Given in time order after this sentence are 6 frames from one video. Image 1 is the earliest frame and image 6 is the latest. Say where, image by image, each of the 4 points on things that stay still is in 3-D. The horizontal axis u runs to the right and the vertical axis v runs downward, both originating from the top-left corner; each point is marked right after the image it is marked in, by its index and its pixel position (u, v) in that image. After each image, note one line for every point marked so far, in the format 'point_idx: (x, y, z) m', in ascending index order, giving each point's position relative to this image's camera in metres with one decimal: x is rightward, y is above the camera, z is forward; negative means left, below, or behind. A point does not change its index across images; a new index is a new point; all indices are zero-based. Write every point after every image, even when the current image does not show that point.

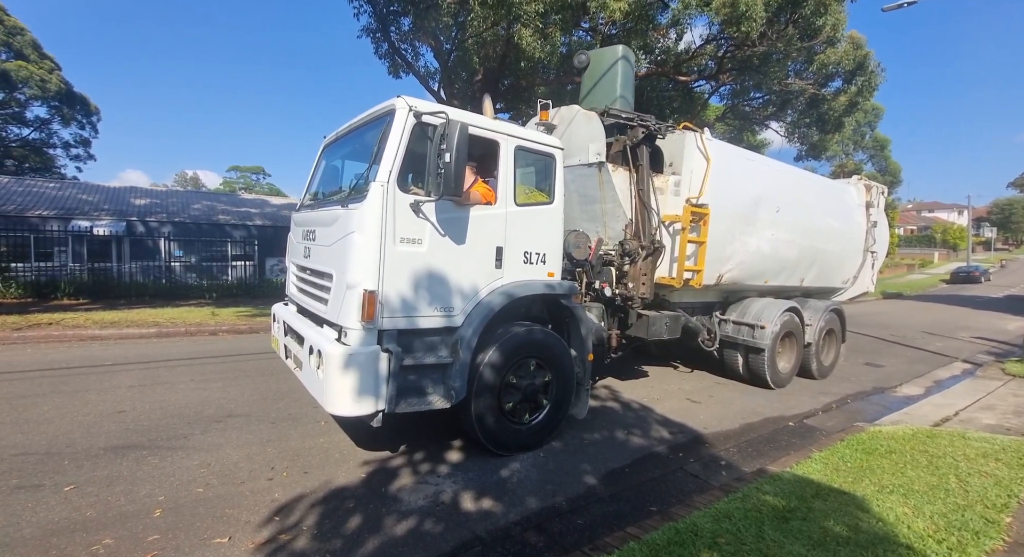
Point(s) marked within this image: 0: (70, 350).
0: (-6.3, -1.1, +6.7) m
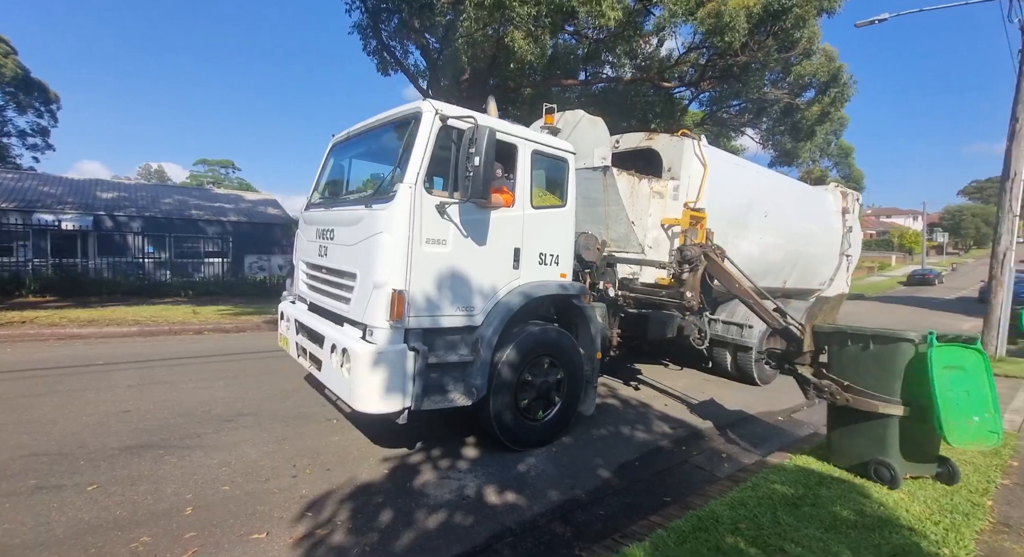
0: (-6.4, -1.0, +6.5) m
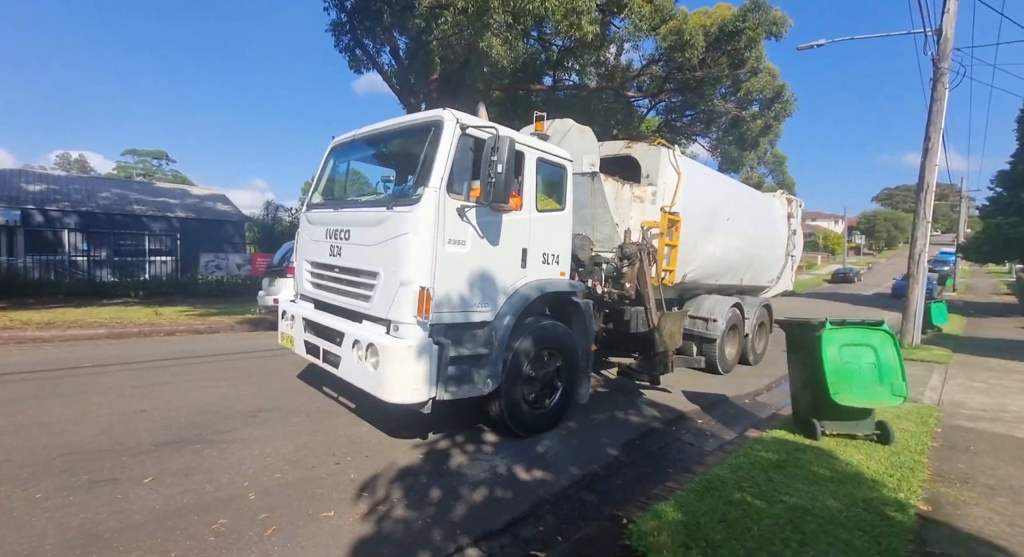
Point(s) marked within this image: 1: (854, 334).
0: (-6.5, -1.0, +6.2) m
1: (+2.9, -0.5, +3.9) m
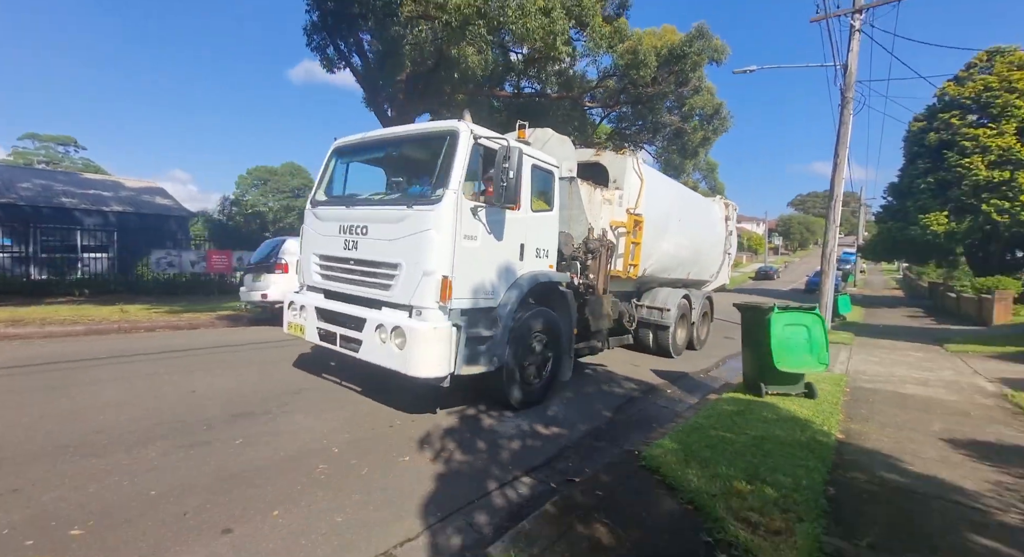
0: (-6.6, -0.9, +6.1) m
1: (+3.0, -0.4, +5.1) m
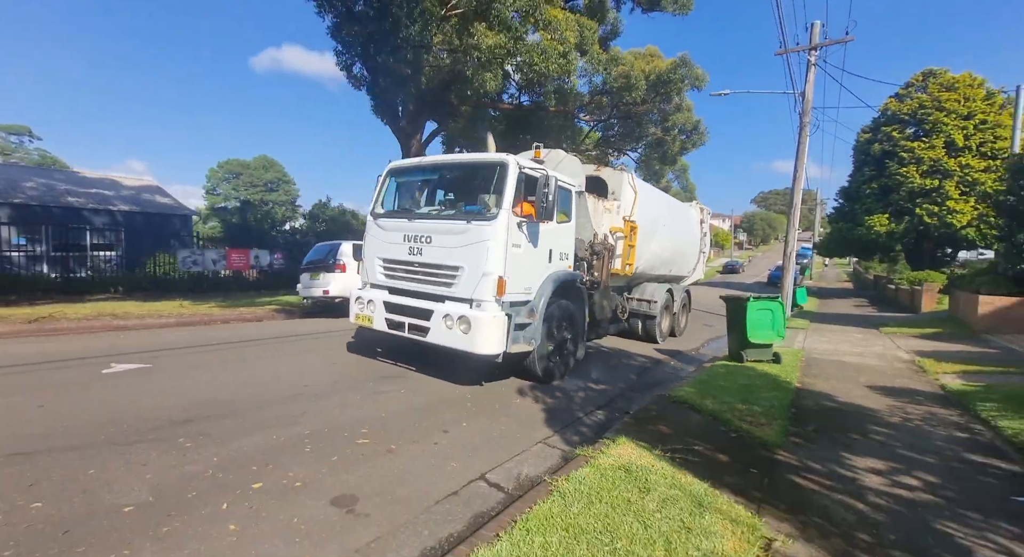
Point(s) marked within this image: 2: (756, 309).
0: (-5.9, -0.9, +7.4) m
1: (+3.7, -0.3, +6.9) m
2: (+3.5, -0.4, +6.8) m
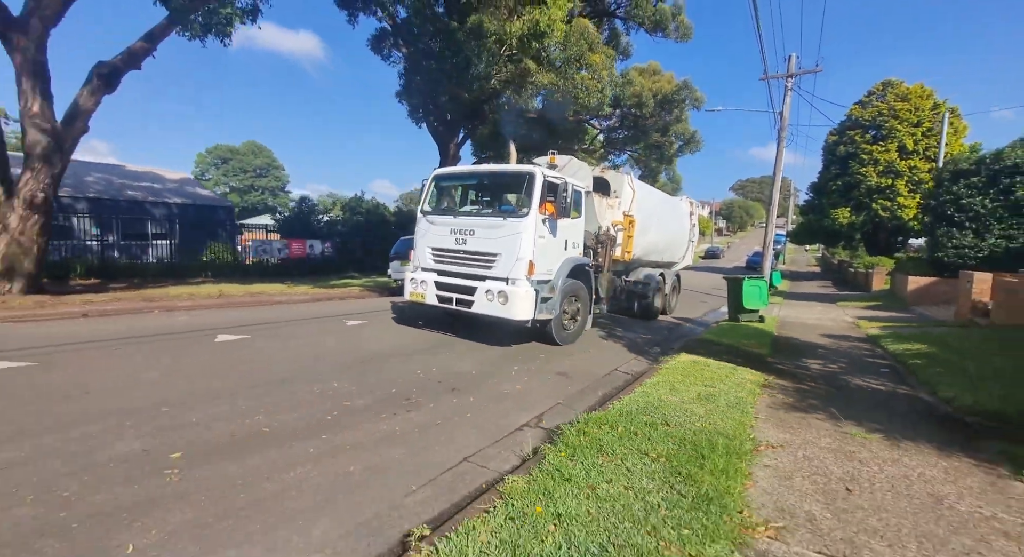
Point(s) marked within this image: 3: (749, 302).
0: (-4.5, -0.7, +10.0) m
1: (+5.1, 0.0, +9.9) m
2: (+4.9, -0.1, +9.8) m
3: (+5.0, -0.5, +9.9) m
